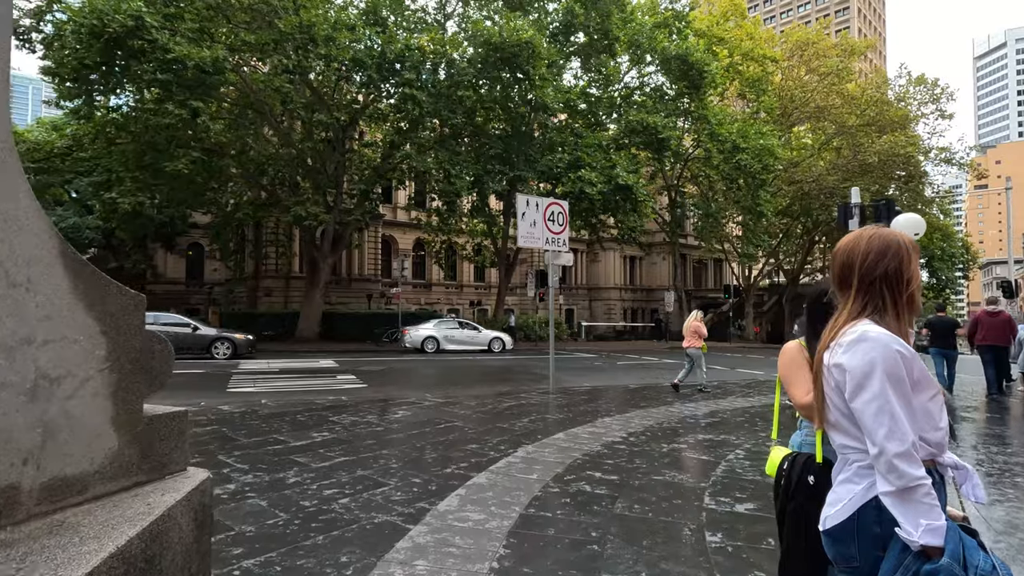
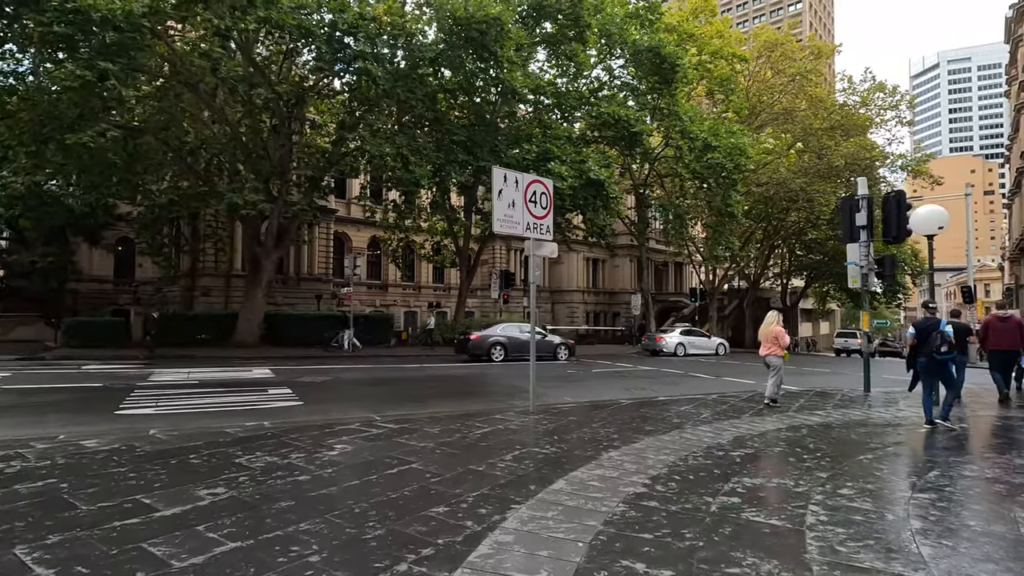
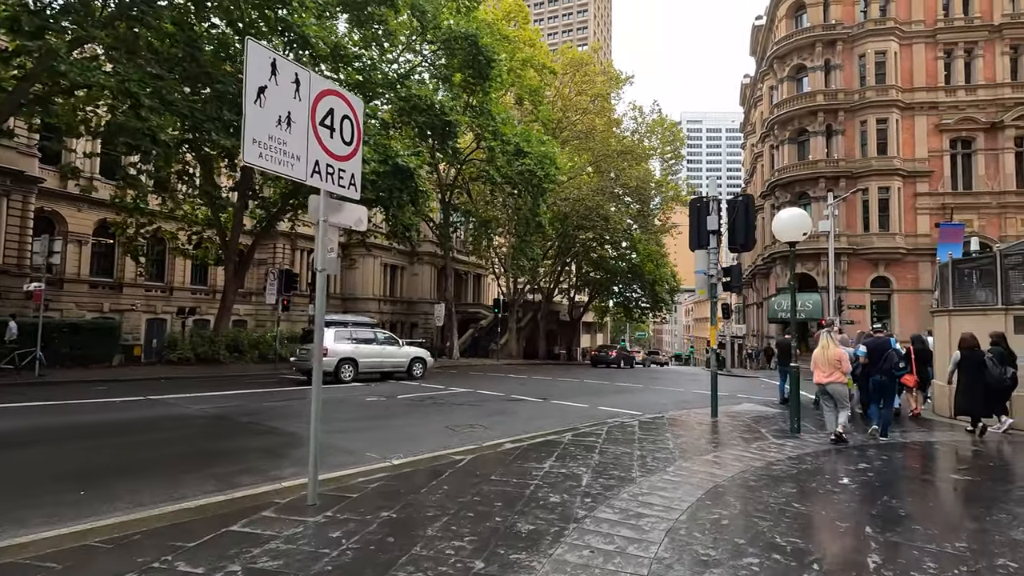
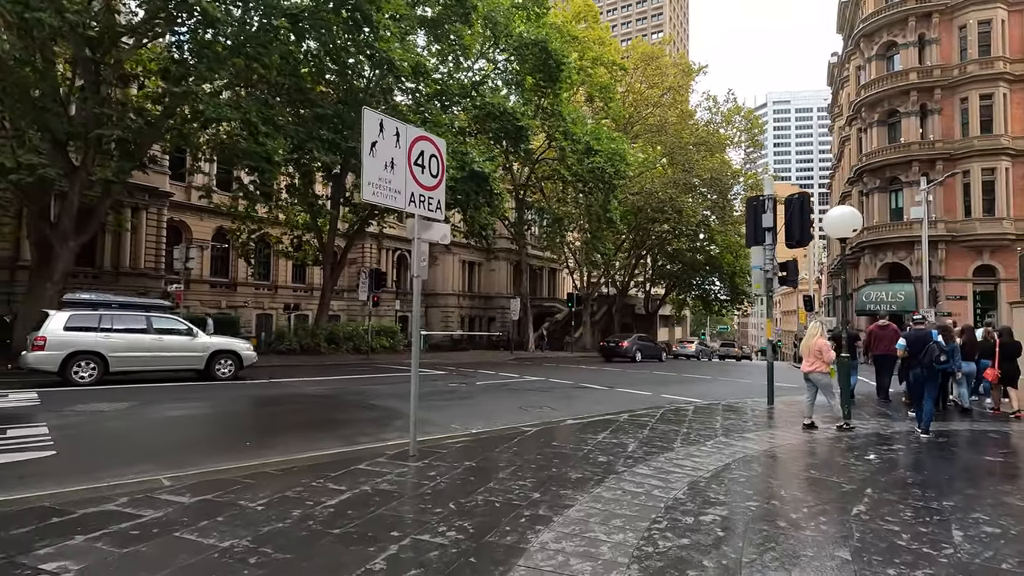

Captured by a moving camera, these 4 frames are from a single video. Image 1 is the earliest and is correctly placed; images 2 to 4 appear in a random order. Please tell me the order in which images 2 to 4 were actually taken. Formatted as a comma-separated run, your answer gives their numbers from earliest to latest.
2, 4, 3
